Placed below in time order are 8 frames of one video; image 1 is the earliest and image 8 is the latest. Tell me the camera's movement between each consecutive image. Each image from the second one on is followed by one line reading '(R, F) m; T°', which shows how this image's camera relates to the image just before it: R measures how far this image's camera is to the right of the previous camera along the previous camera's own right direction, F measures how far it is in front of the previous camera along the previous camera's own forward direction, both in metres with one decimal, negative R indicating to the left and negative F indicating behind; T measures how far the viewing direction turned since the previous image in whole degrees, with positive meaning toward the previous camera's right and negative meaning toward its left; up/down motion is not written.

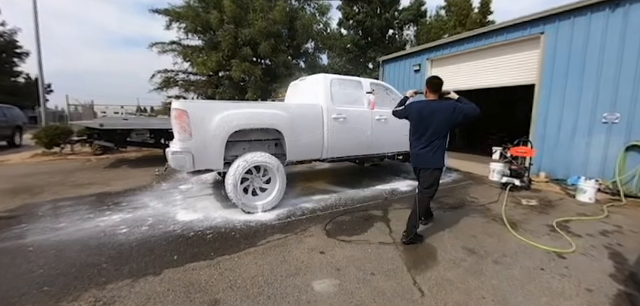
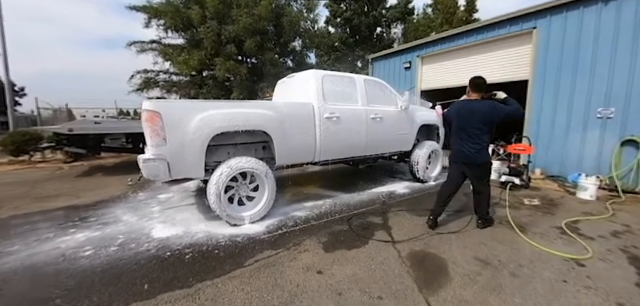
(0.0, +0.3) m; +2°
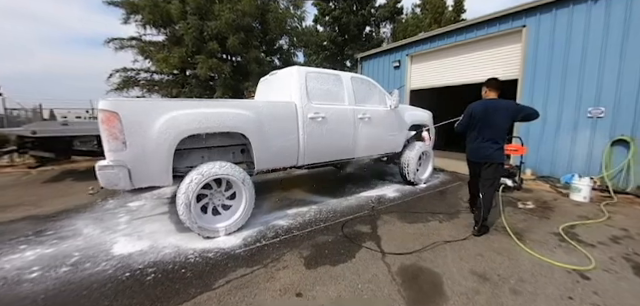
(+0.1, +0.3) m; +2°
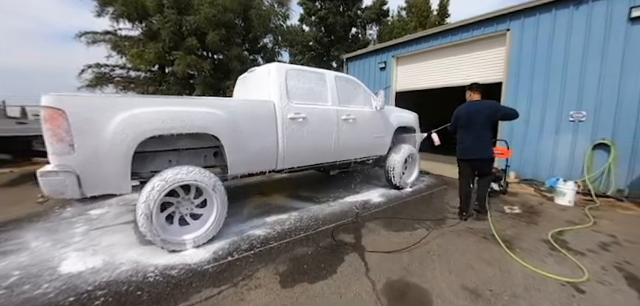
(+0.1, +0.2) m; +3°
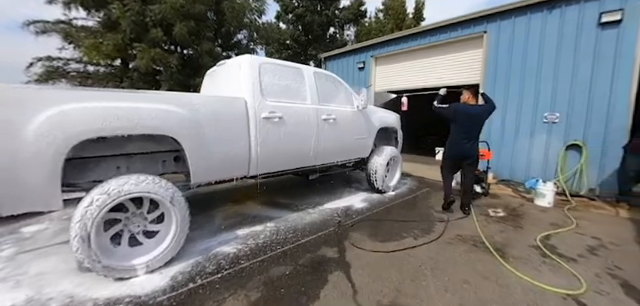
(0.0, +0.3) m; +5°
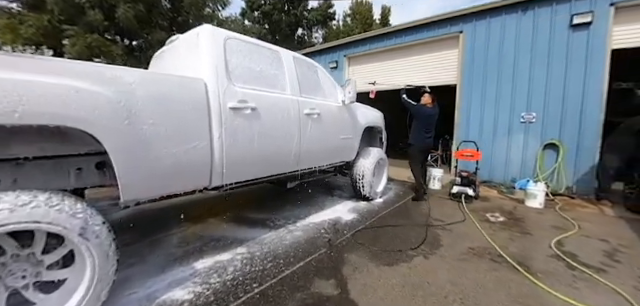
(-0.2, +0.6) m; +8°
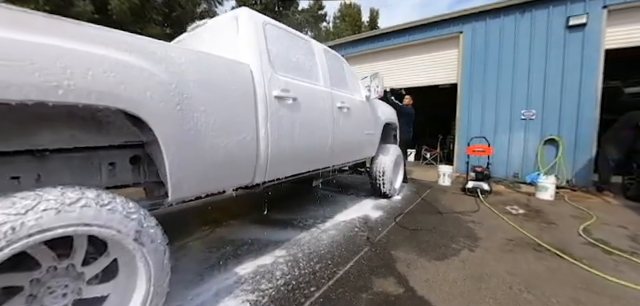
(-0.5, +0.1) m; +4°
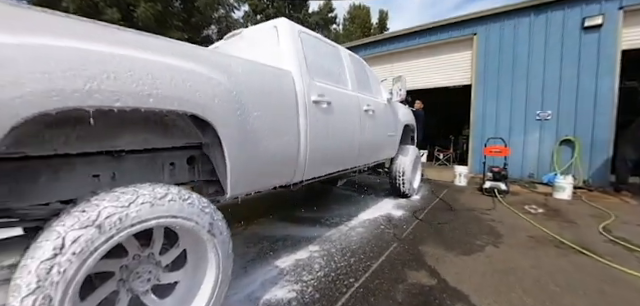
(-0.2, -0.1) m; -1°
